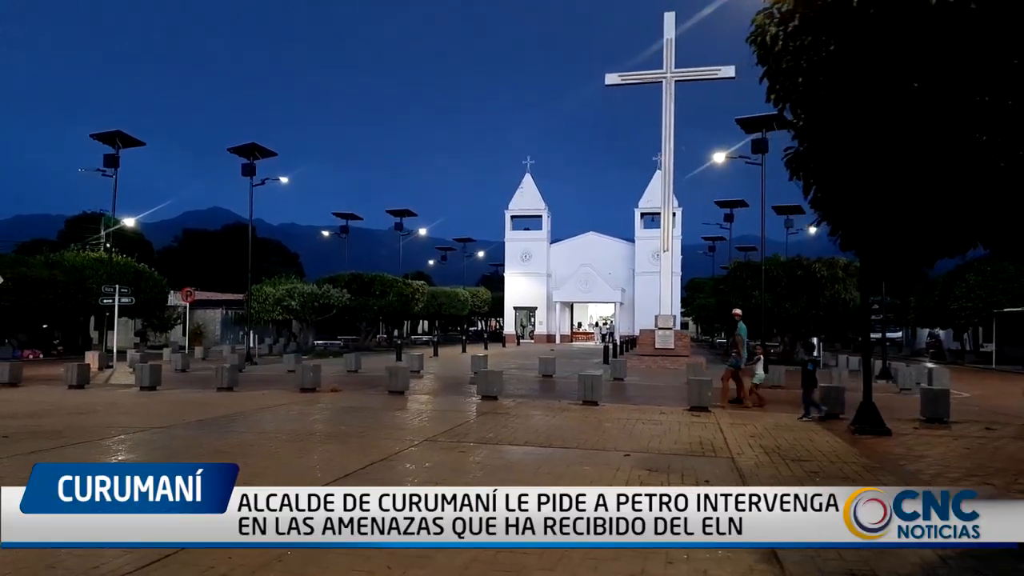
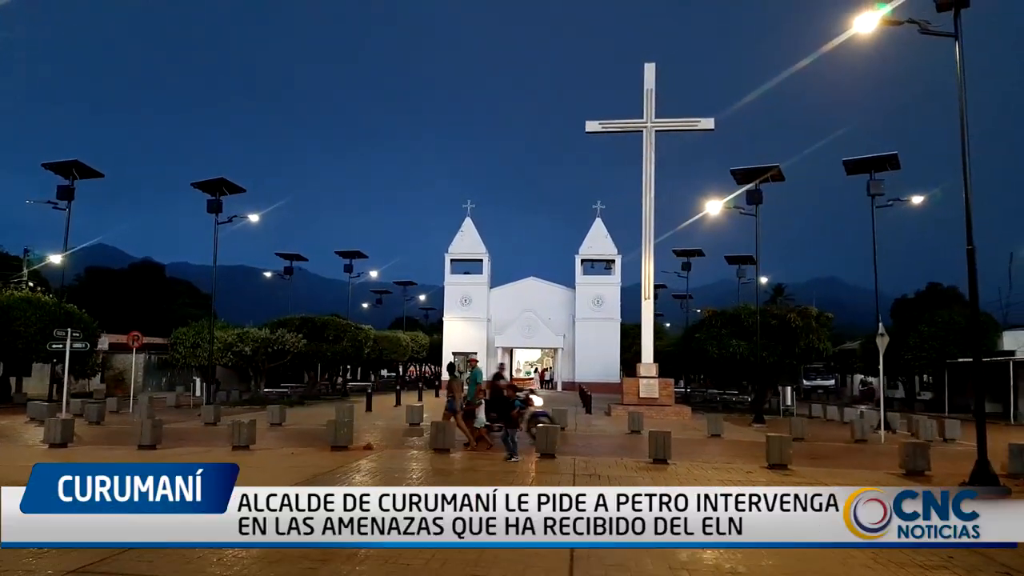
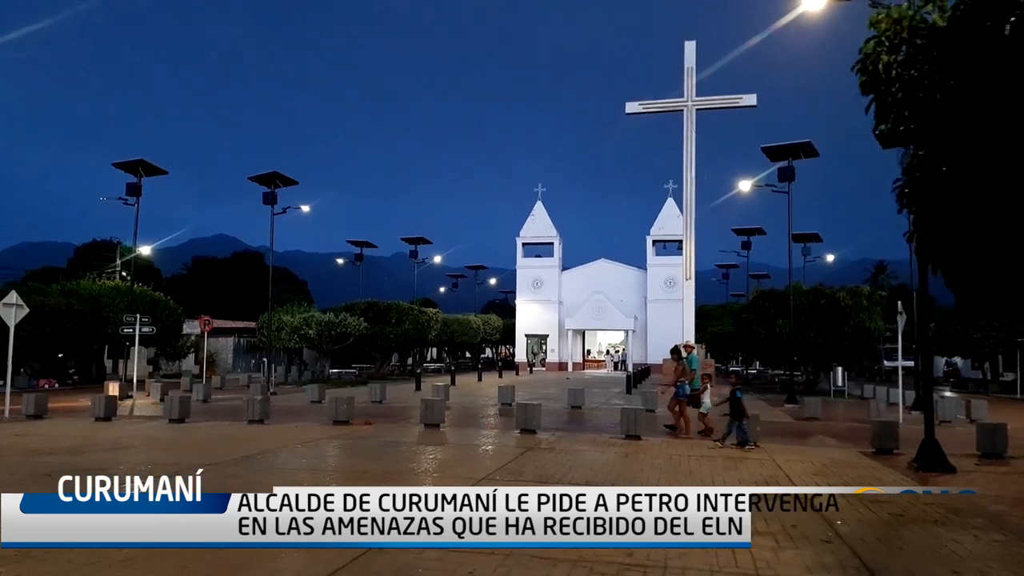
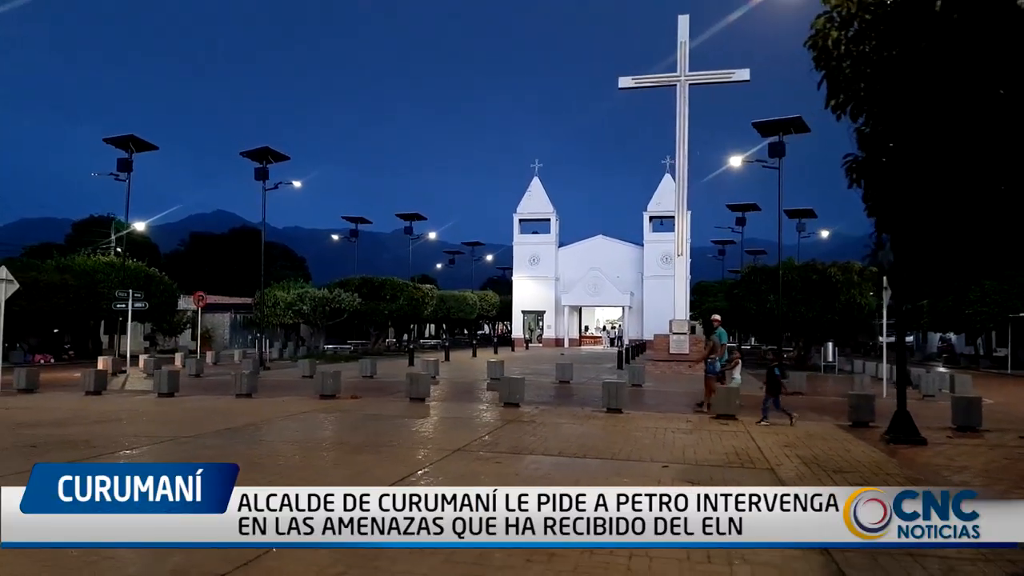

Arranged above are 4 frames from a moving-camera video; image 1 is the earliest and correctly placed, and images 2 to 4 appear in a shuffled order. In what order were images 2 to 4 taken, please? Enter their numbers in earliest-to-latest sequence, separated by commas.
4, 3, 2
